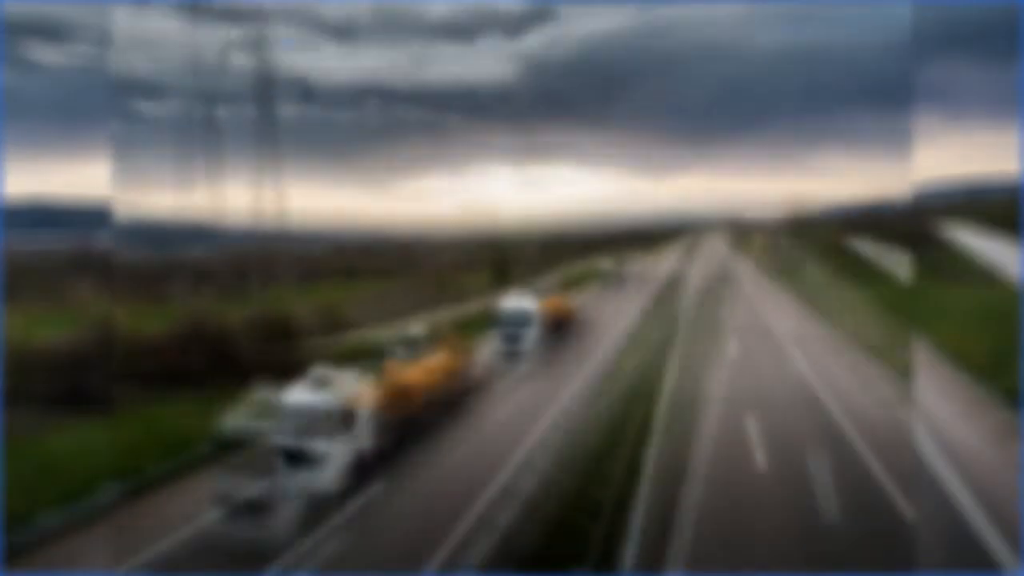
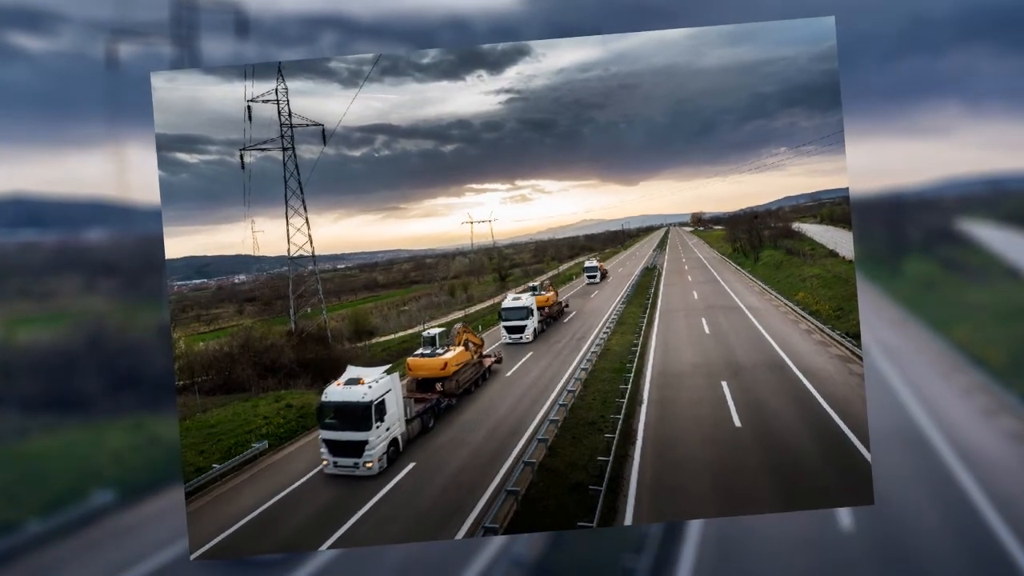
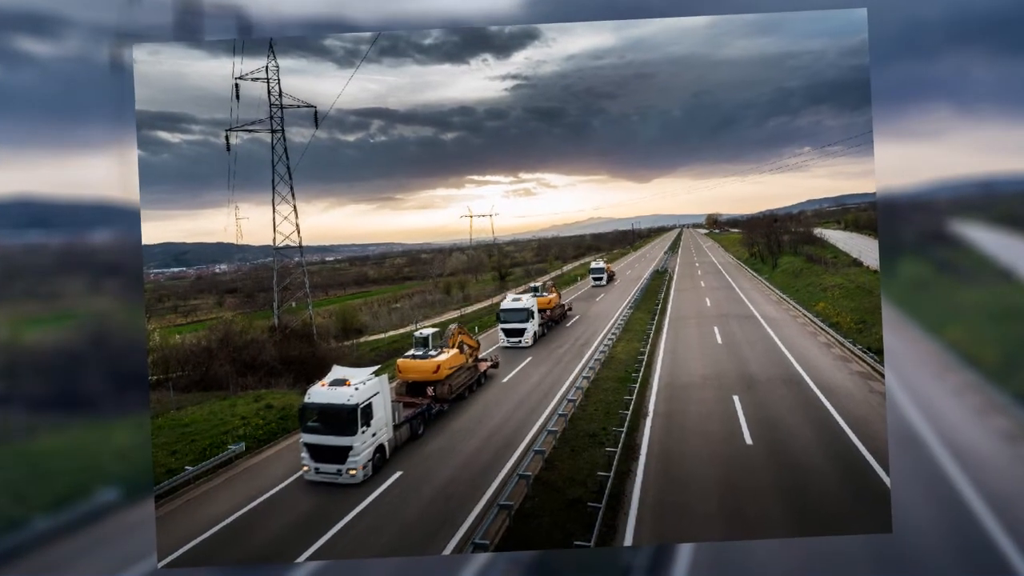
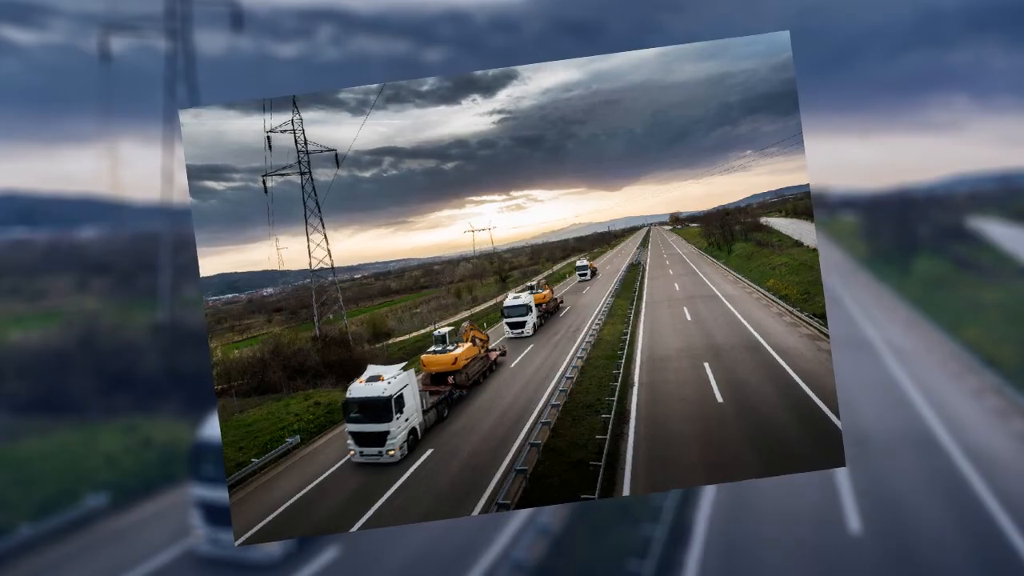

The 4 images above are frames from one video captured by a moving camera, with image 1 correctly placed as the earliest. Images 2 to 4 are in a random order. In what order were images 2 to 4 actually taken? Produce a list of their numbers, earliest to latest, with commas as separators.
3, 2, 4
